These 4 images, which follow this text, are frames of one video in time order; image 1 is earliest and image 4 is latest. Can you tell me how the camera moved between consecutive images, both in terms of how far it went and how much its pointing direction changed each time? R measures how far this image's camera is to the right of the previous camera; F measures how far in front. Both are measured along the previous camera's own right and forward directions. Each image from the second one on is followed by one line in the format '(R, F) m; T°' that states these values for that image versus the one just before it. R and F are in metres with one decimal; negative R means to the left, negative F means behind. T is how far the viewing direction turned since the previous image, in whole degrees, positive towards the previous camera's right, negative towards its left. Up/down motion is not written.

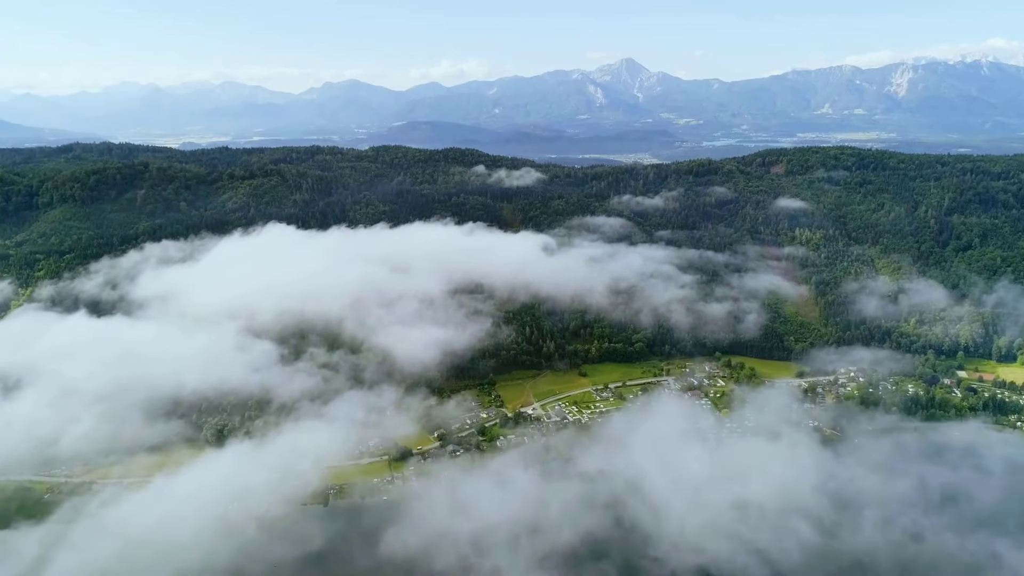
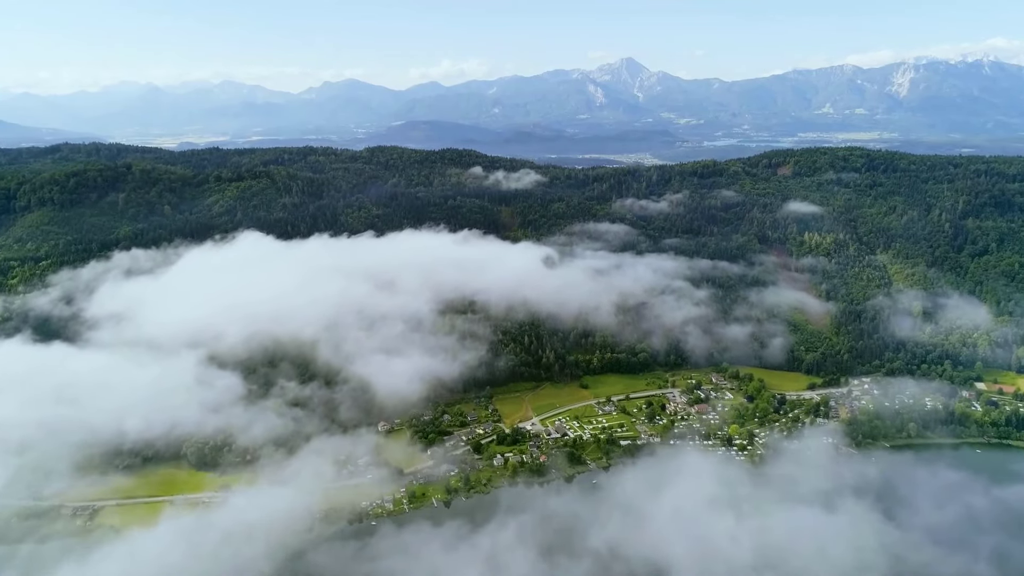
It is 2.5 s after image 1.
(+0.2, +4.4) m; 0°
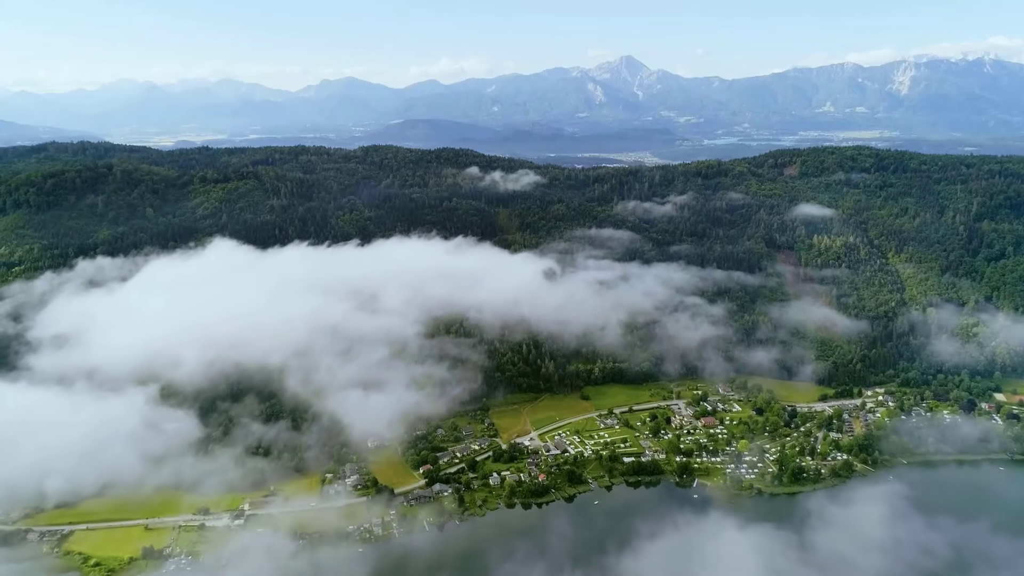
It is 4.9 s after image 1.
(+0.2, +4.2) m; 0°
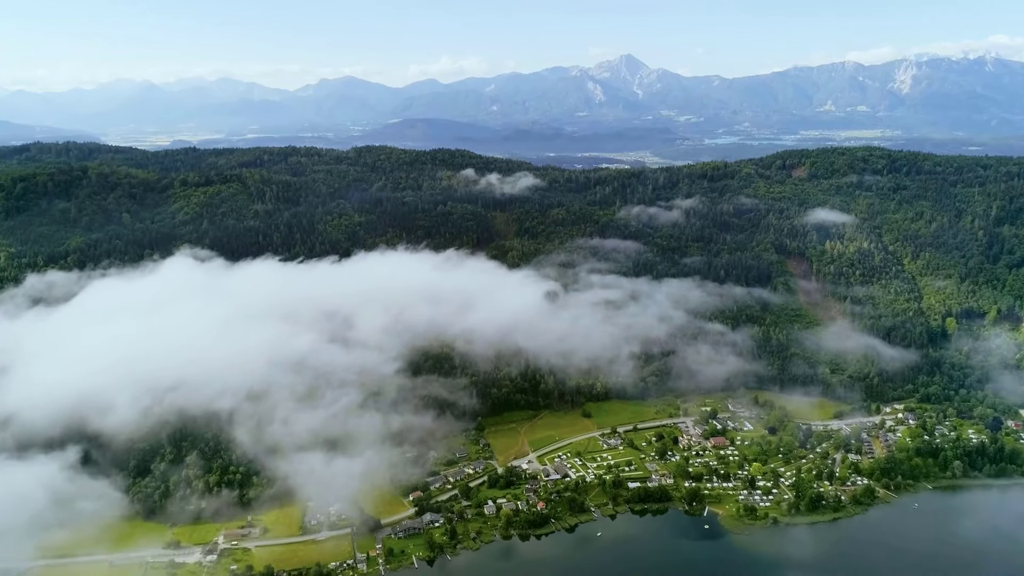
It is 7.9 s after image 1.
(+0.3, +5.1) m; 0°
